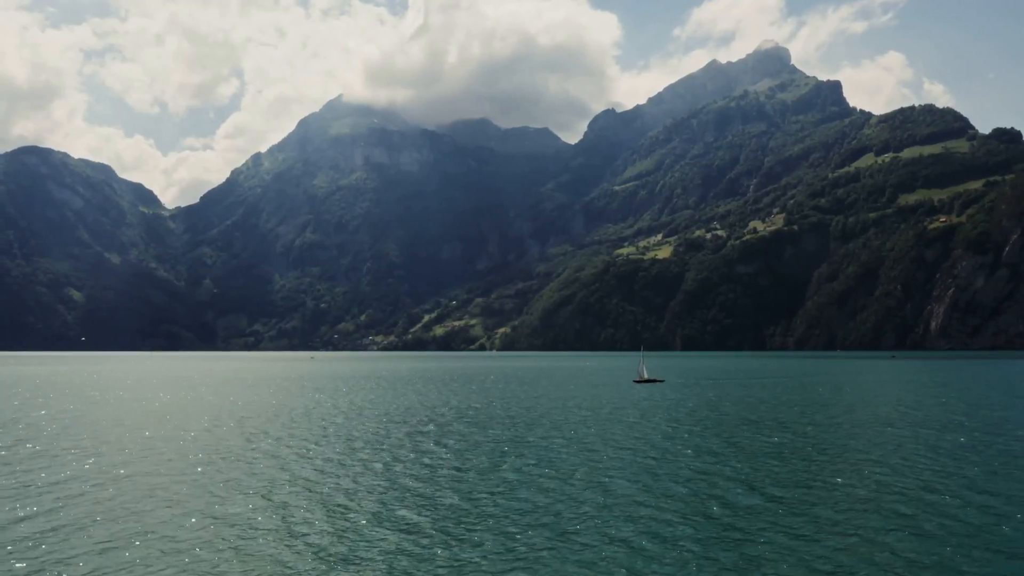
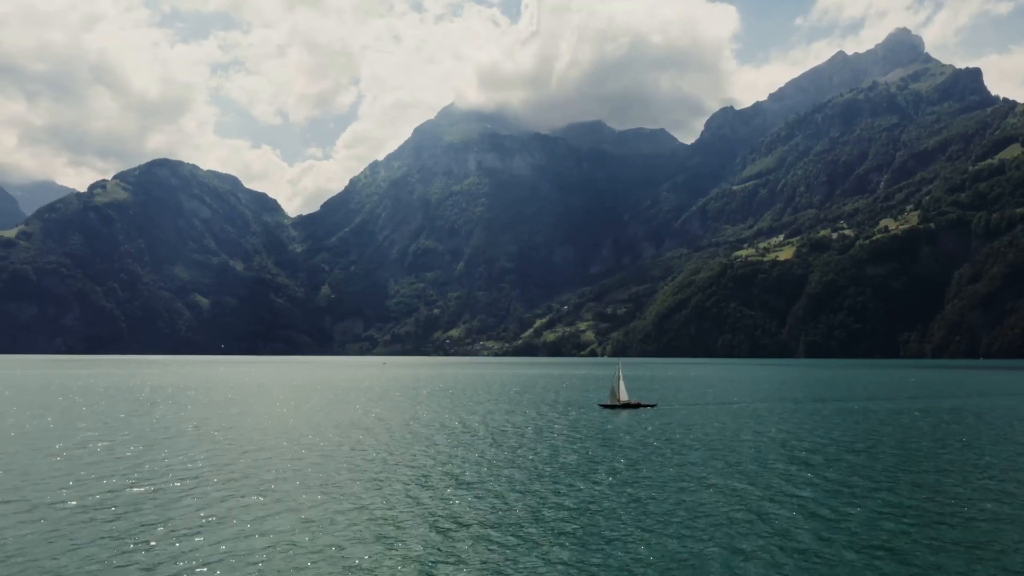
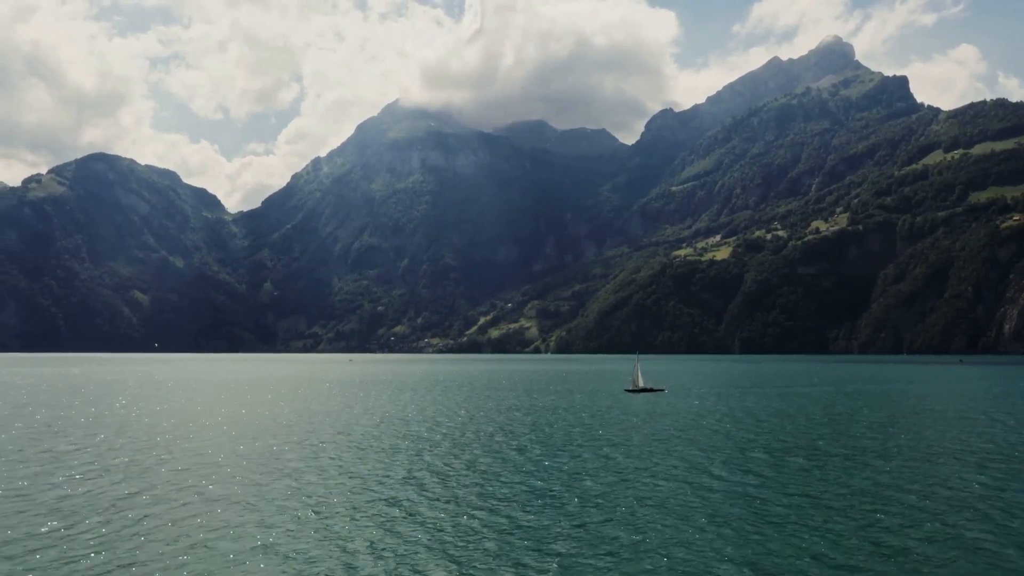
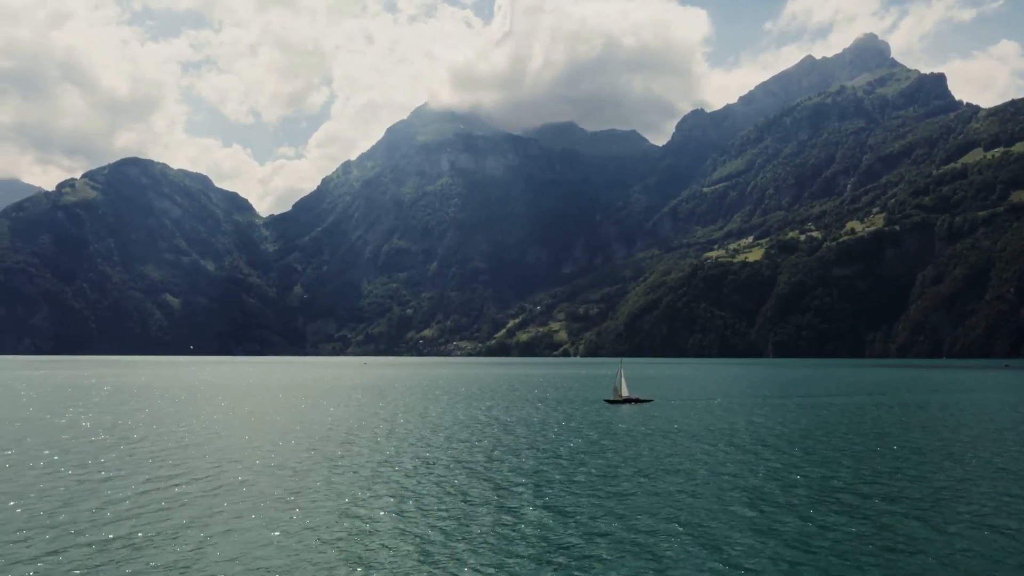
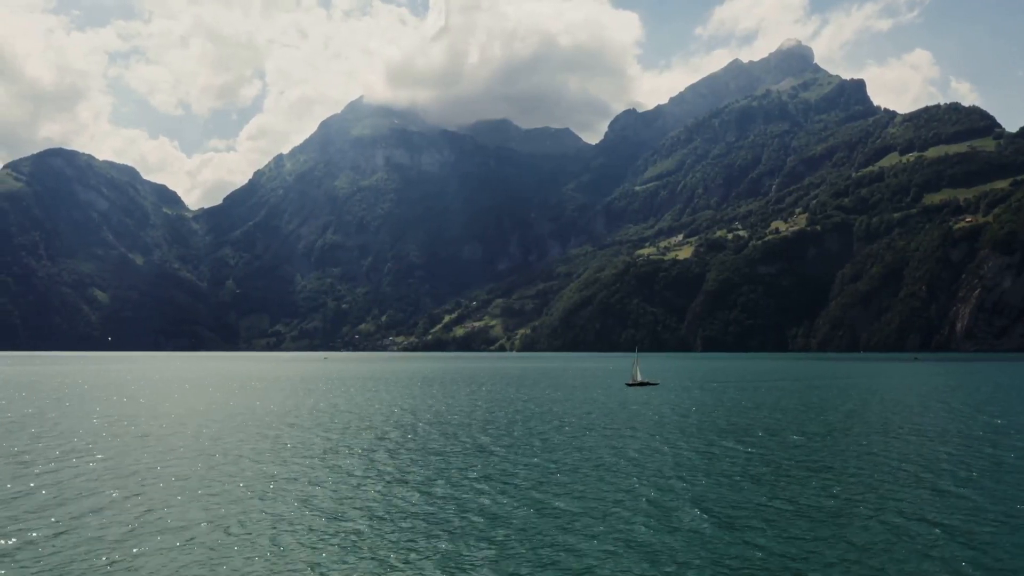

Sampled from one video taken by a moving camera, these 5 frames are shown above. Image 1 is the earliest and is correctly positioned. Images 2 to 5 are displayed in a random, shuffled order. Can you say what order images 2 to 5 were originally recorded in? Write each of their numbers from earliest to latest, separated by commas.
5, 3, 4, 2
